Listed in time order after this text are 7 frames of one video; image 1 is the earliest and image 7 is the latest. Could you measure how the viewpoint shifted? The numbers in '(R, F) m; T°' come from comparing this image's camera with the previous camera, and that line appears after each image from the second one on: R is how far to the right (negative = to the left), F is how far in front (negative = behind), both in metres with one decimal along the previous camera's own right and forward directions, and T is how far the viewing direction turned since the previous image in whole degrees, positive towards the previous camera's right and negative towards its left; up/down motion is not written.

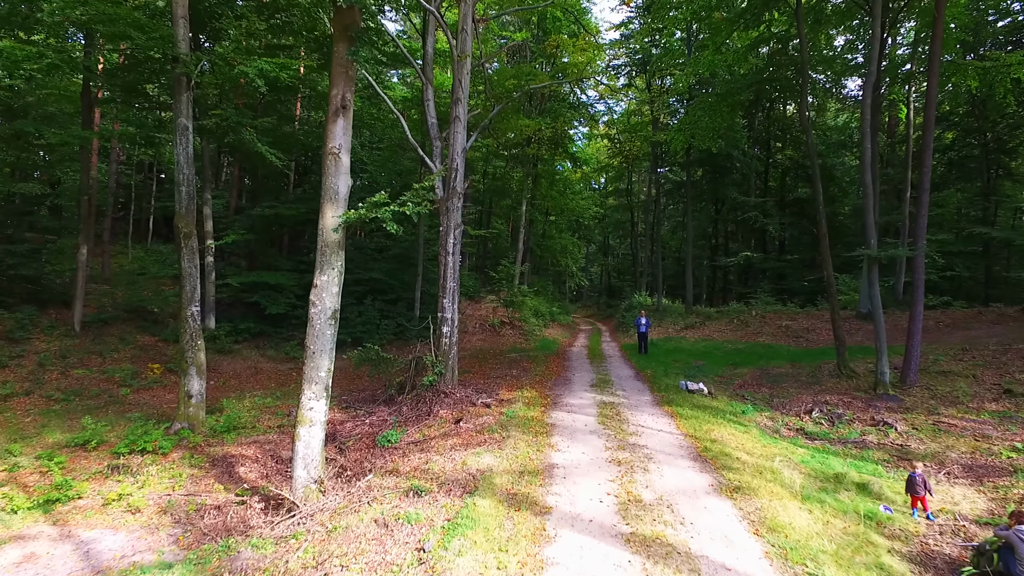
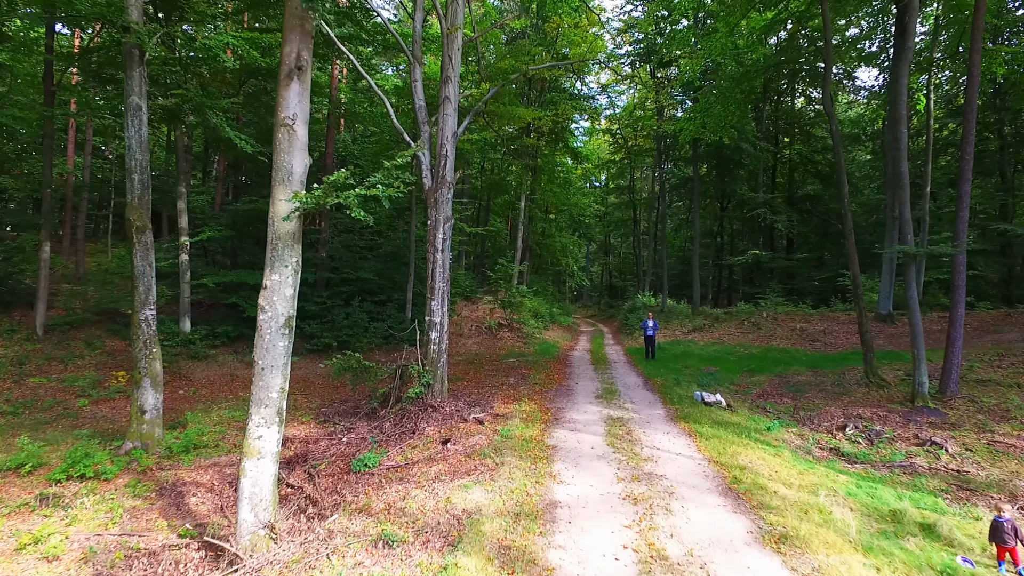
(0.0, +1.0) m; 0°
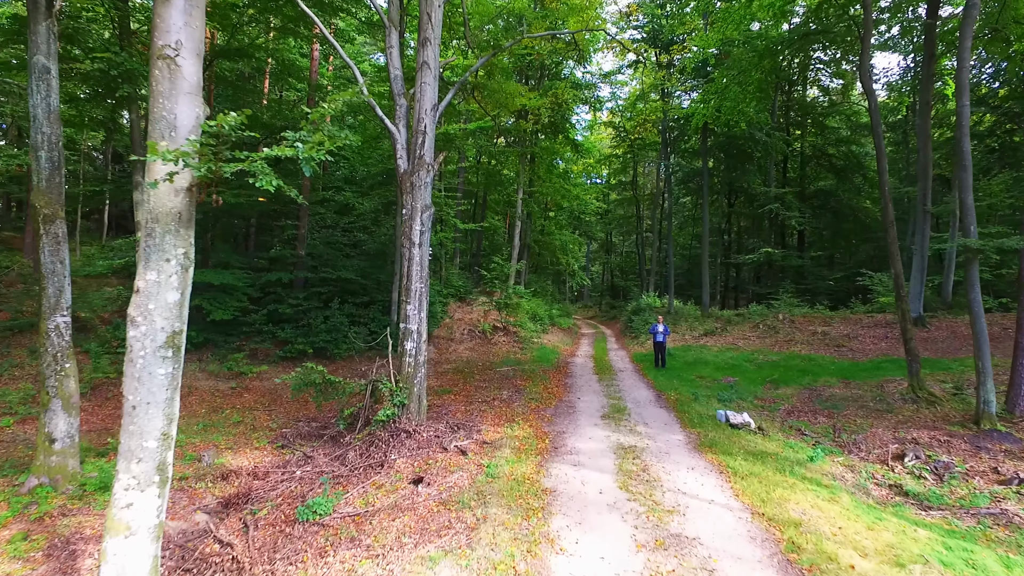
(+0.1, +1.3) m; 0°
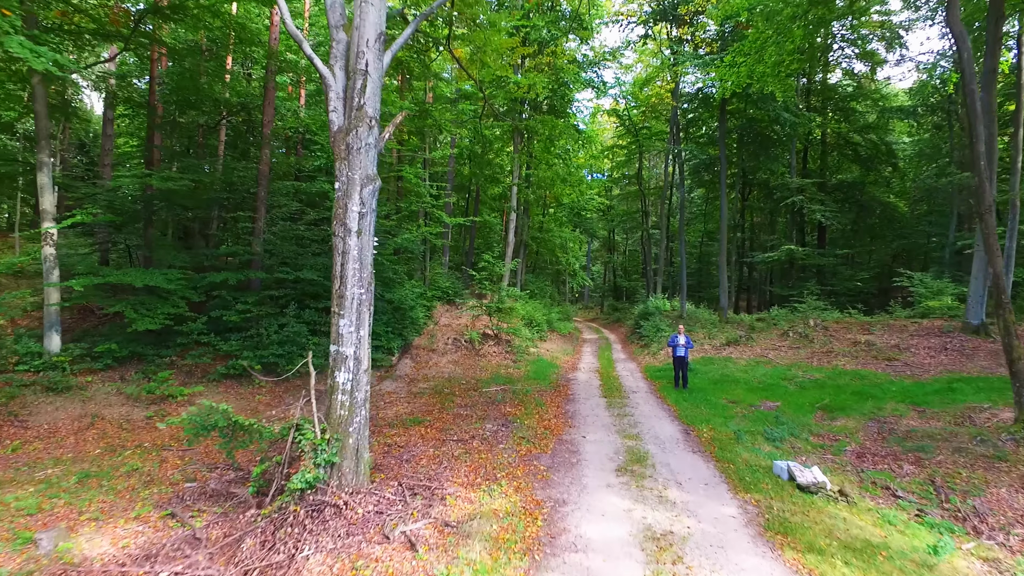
(+0.1, +2.1) m; 0°
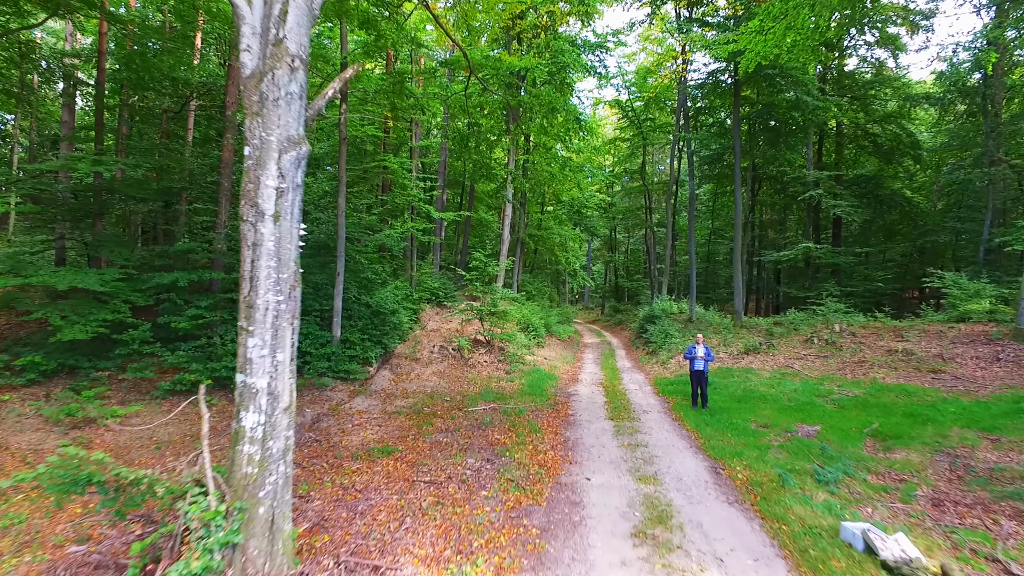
(+0.1, +1.4) m; 0°
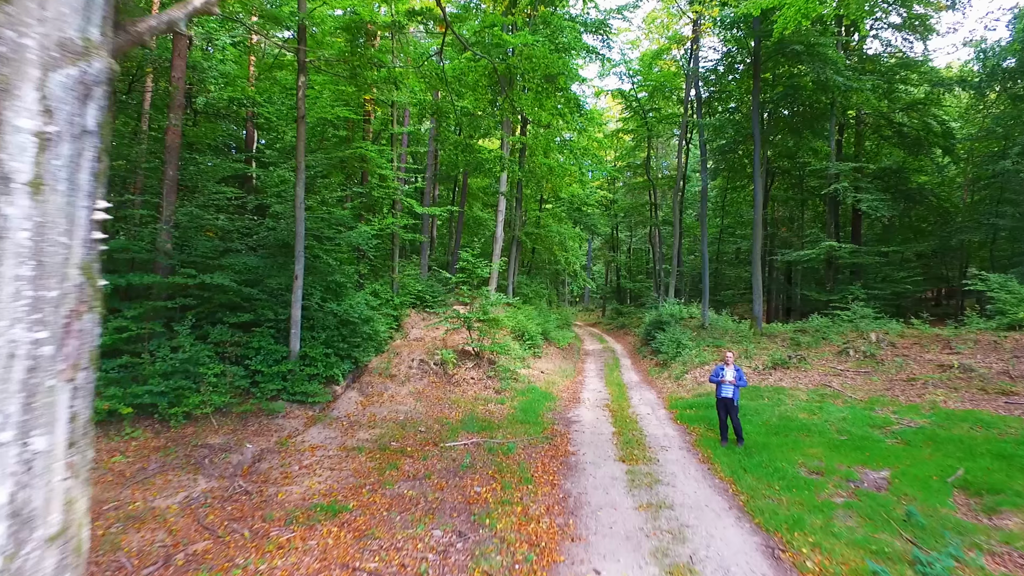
(+0.1, +1.6) m; 0°
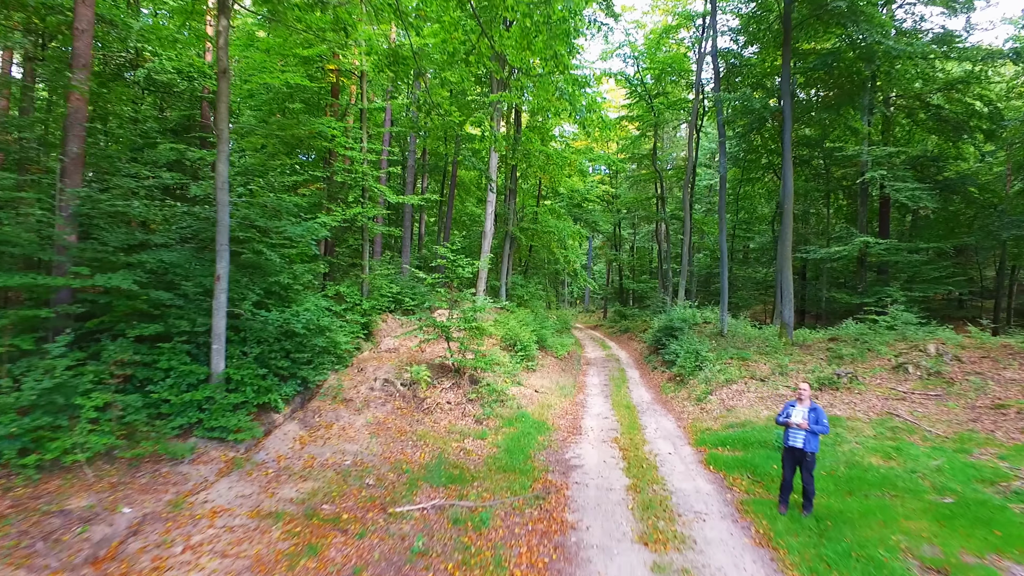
(+0.2, +1.9) m; 0°
